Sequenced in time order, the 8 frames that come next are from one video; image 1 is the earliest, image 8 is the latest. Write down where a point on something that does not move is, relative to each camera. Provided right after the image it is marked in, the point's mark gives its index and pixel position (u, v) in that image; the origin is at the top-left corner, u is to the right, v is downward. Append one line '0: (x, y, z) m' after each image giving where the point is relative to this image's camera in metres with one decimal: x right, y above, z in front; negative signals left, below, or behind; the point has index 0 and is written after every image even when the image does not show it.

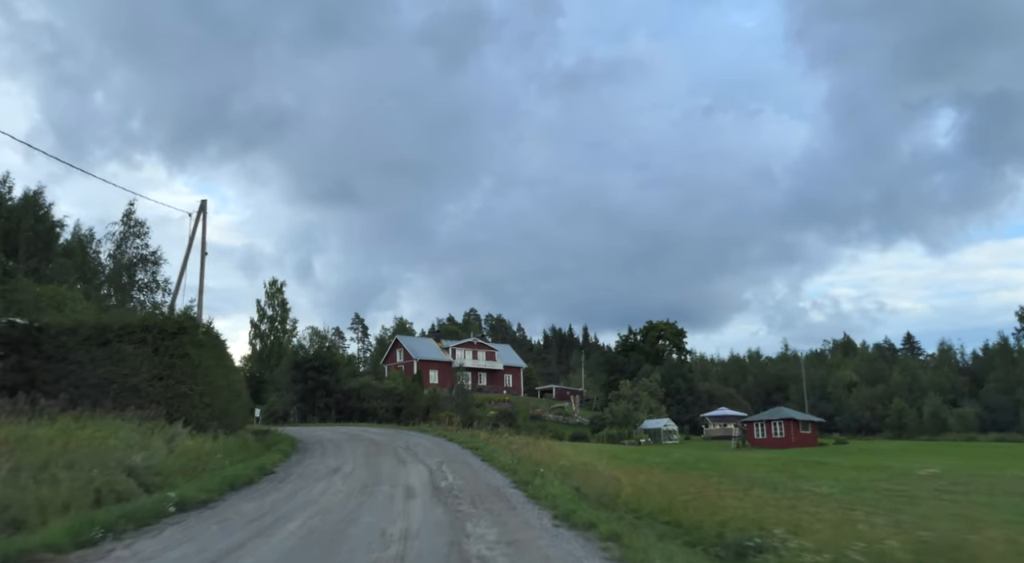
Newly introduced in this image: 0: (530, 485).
0: (+0.4, -4.1, +14.6) m
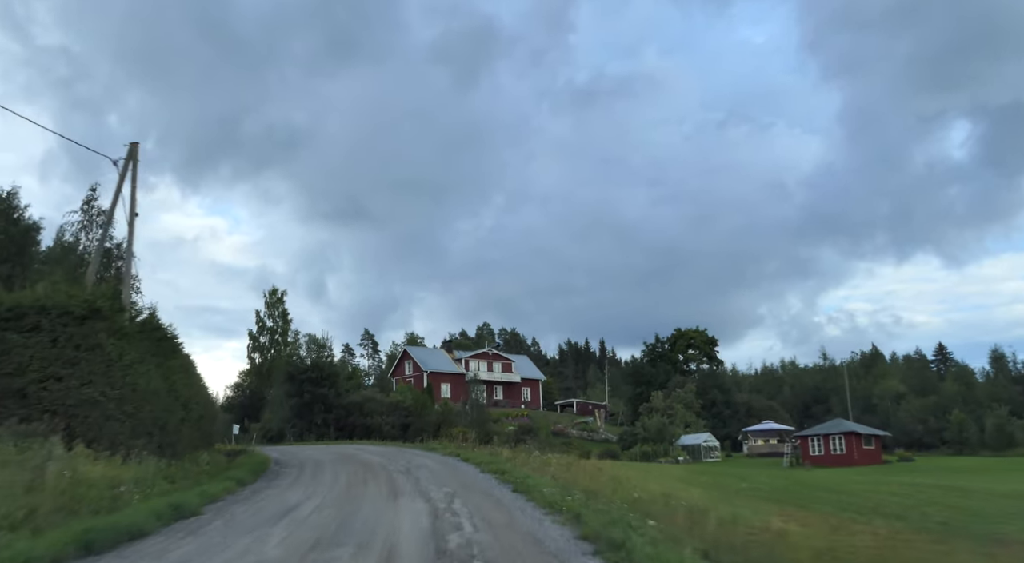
0: (+1.1, -2.8, +7.6) m
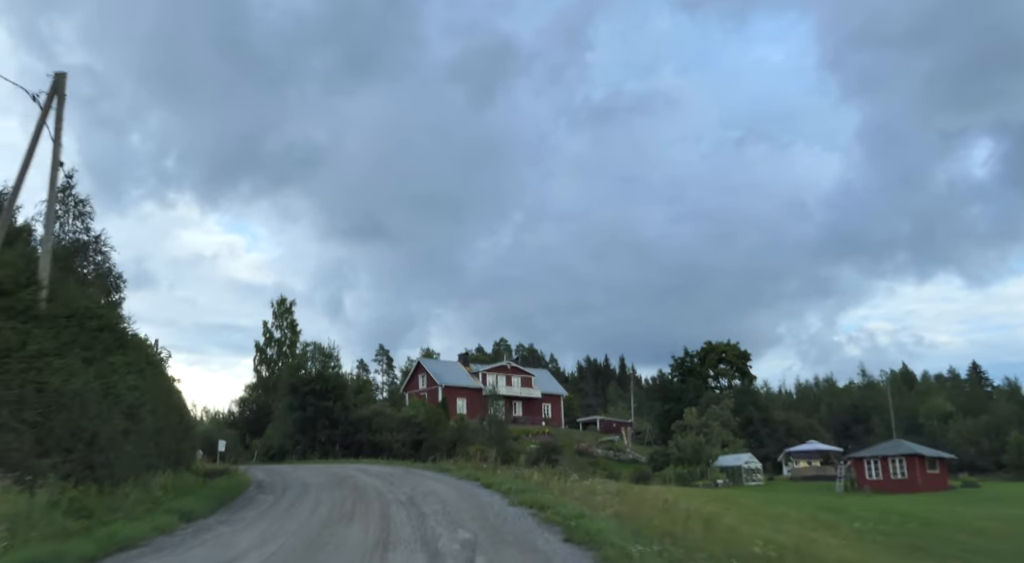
0: (+1.6, -1.9, +2.7) m
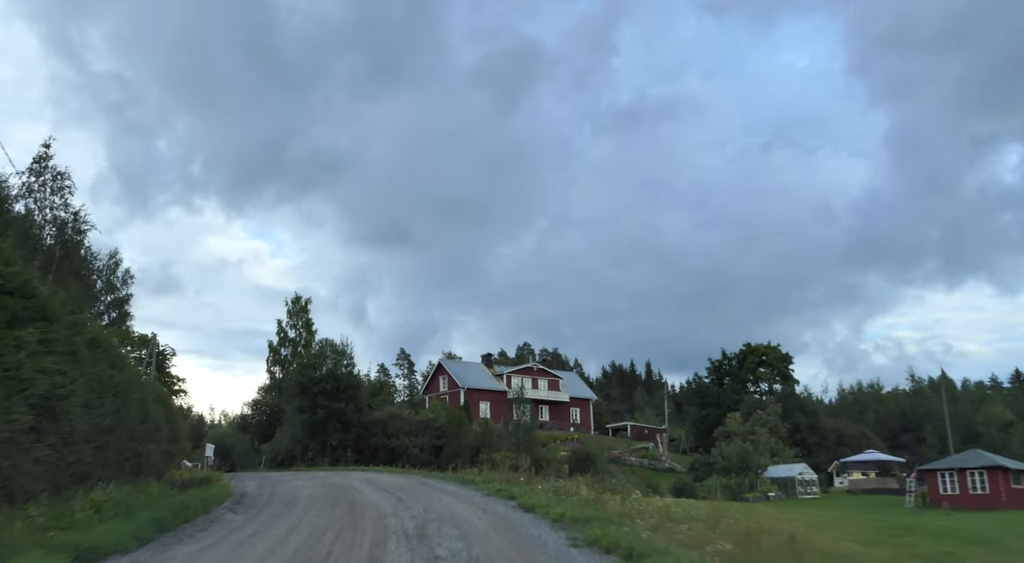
0: (+2.0, -0.8, -2.1) m
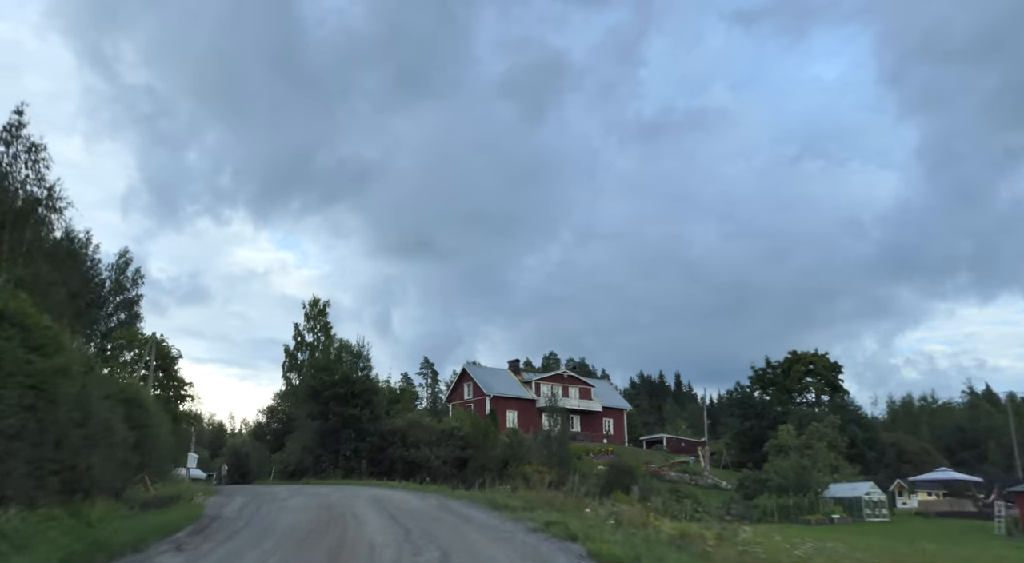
0: (+2.2, +0.3, -6.7) m
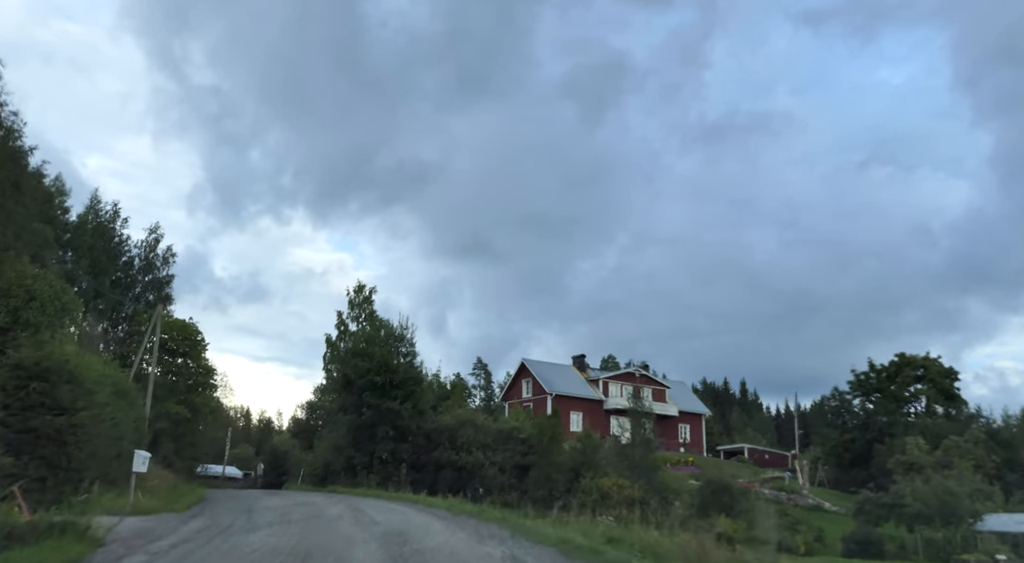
0: (+2.2, +2.1, -14.8) m
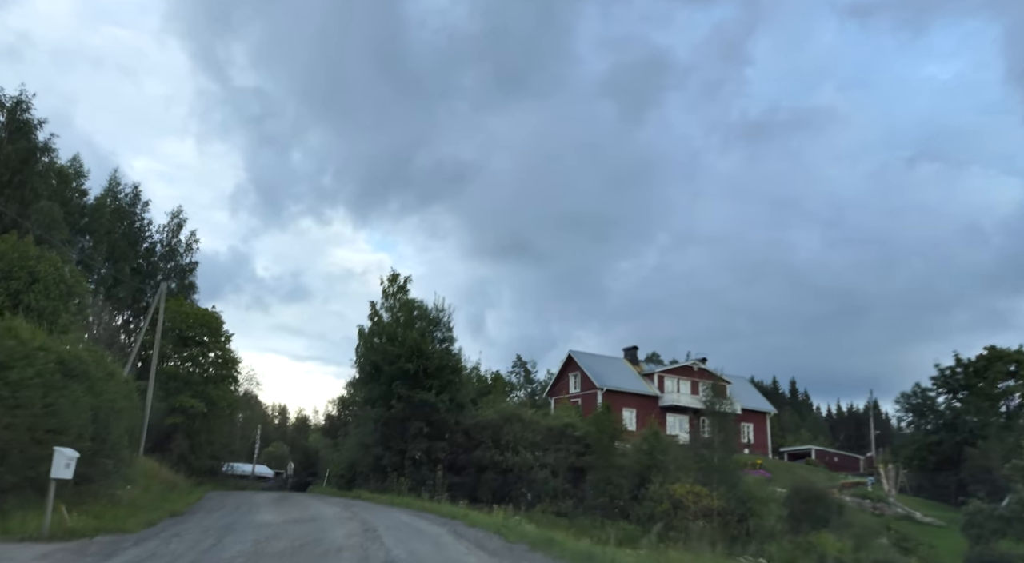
0: (+1.7, +3.3, -20.0) m
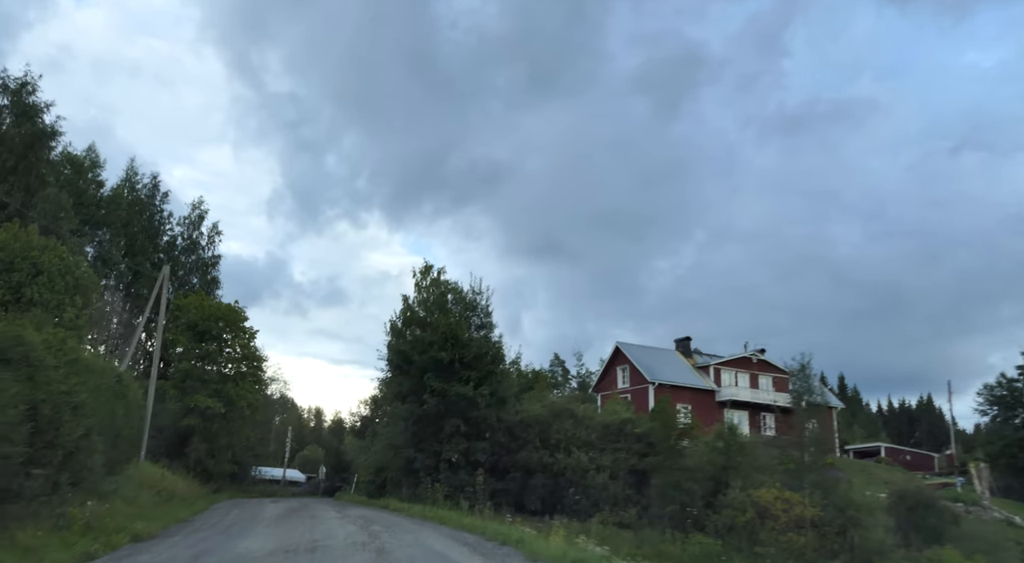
0: (+0.9, +4.3, -24.1) m
